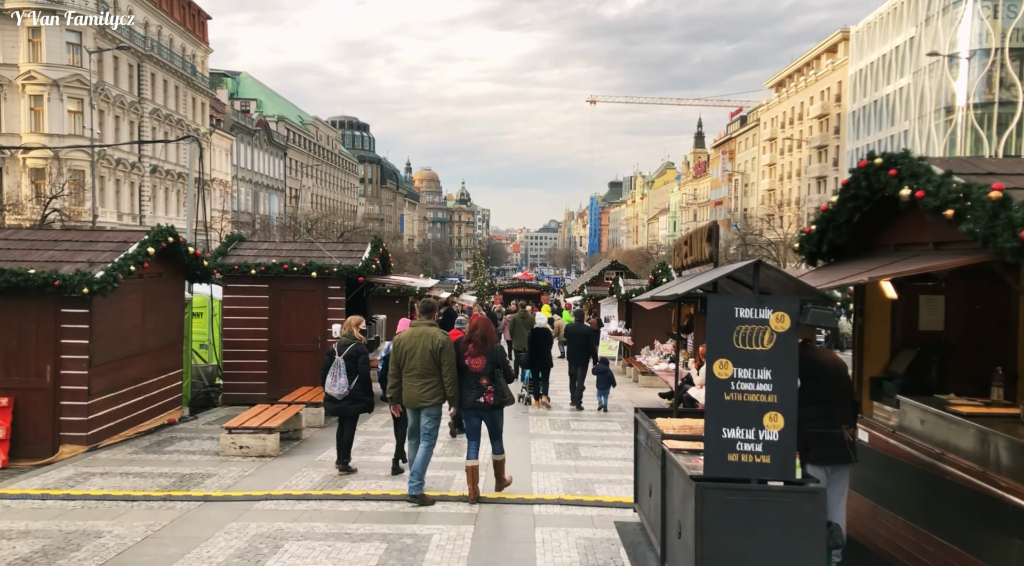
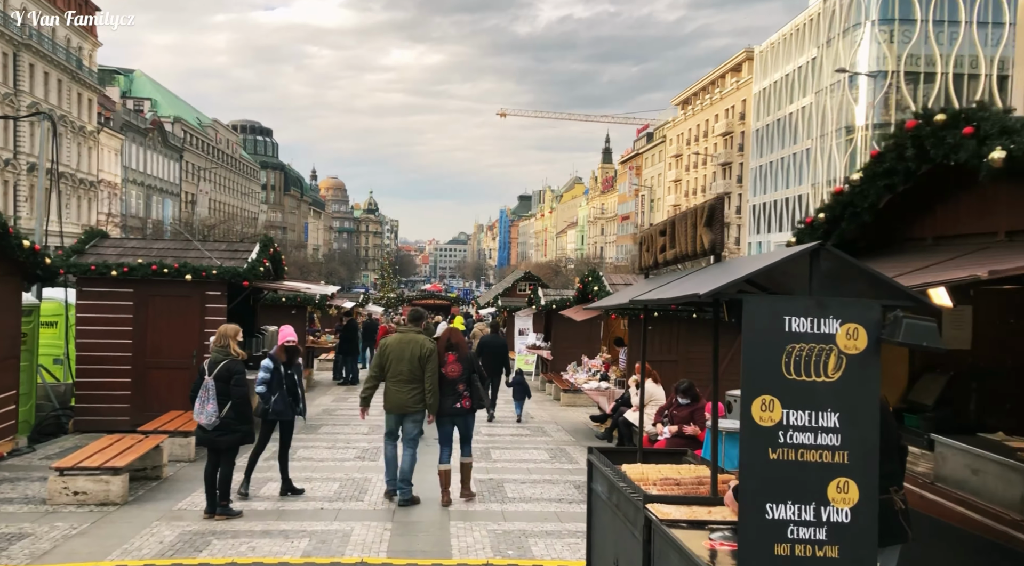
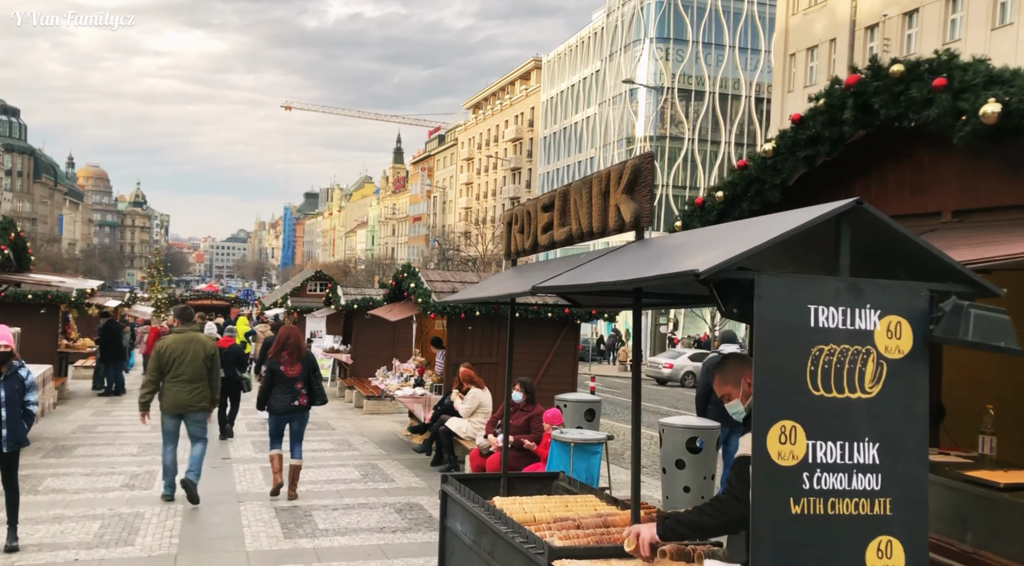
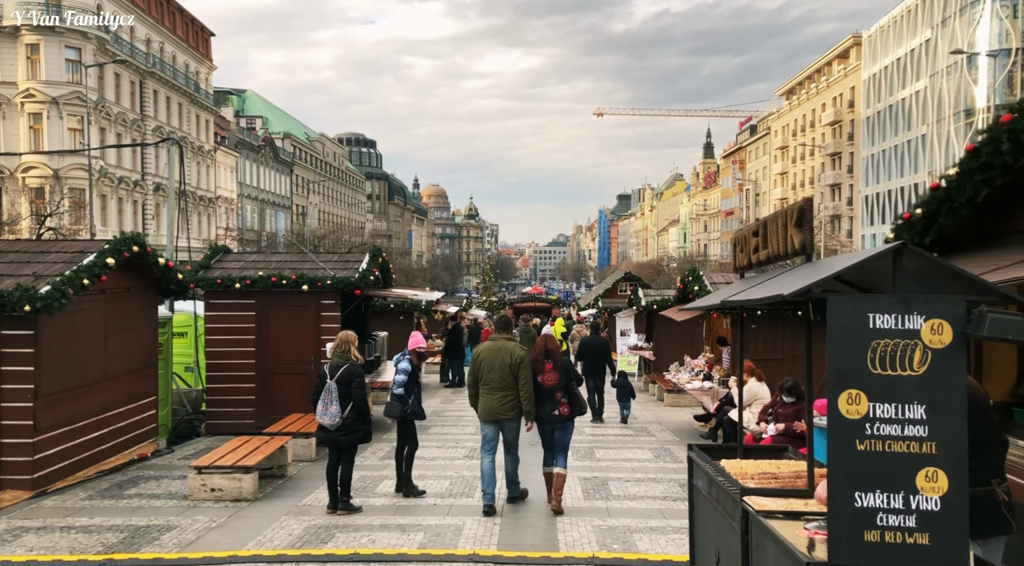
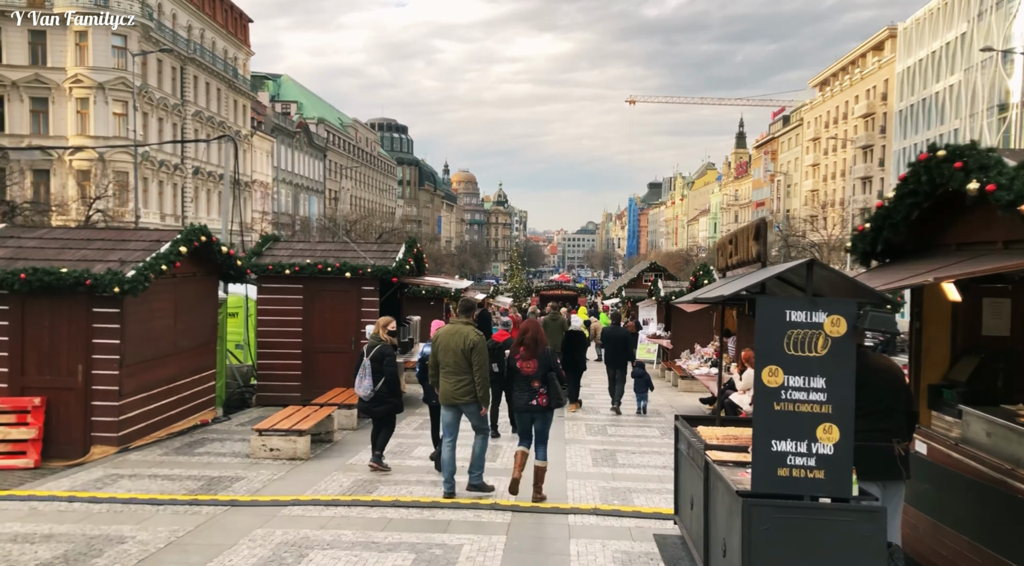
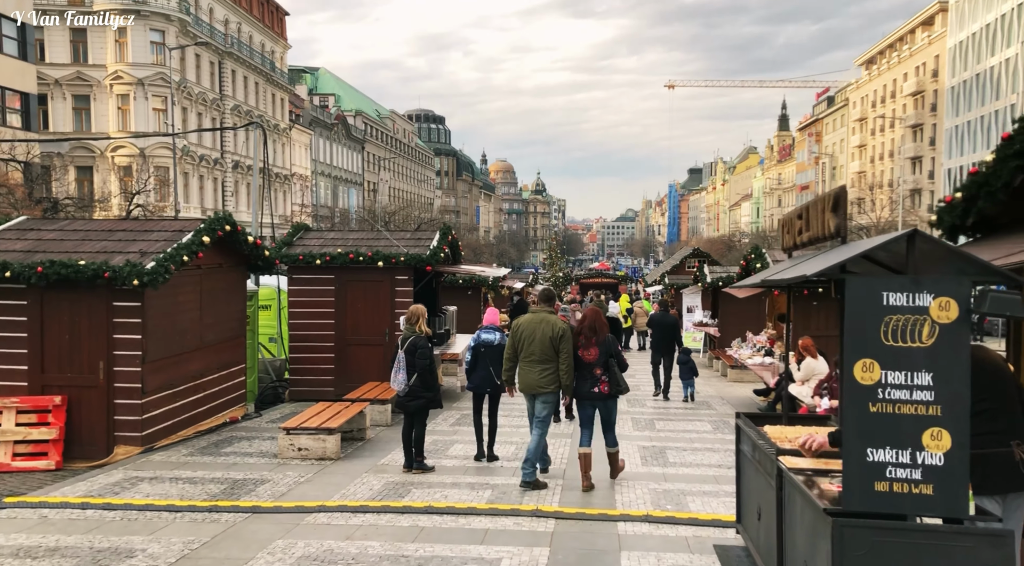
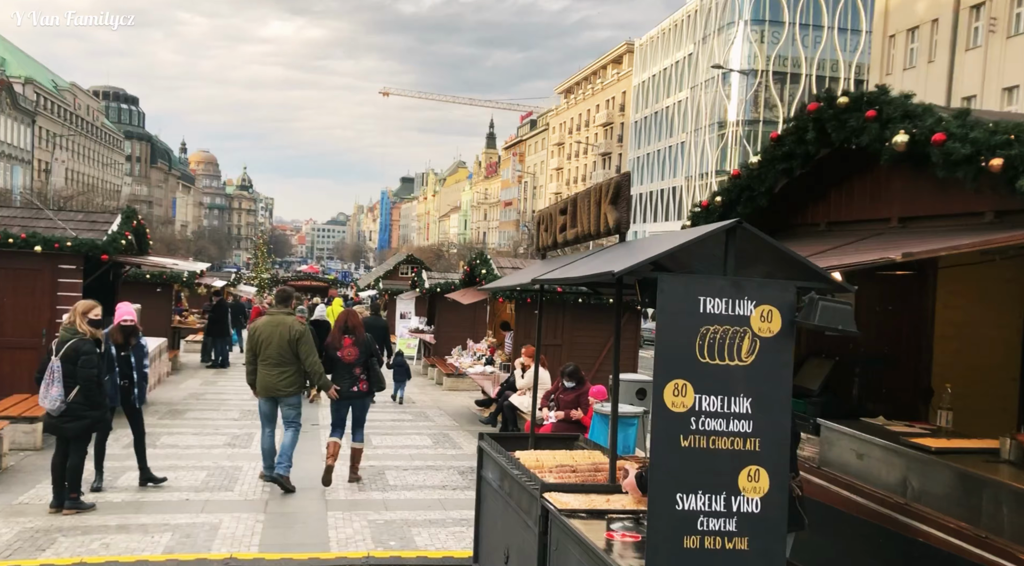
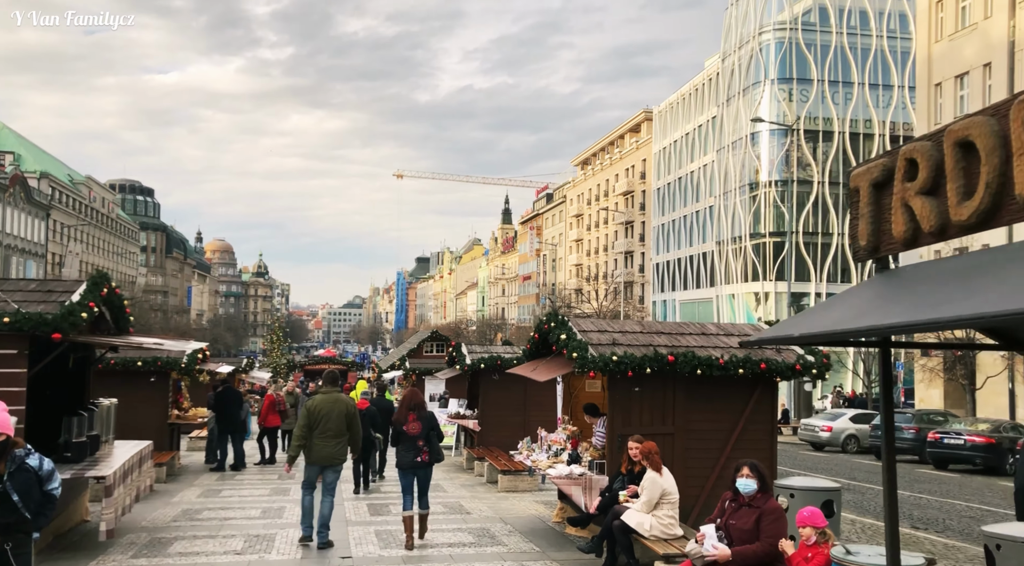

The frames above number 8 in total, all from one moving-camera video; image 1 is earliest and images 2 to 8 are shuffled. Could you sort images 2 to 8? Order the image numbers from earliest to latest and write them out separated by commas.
5, 6, 4, 2, 7, 3, 8
